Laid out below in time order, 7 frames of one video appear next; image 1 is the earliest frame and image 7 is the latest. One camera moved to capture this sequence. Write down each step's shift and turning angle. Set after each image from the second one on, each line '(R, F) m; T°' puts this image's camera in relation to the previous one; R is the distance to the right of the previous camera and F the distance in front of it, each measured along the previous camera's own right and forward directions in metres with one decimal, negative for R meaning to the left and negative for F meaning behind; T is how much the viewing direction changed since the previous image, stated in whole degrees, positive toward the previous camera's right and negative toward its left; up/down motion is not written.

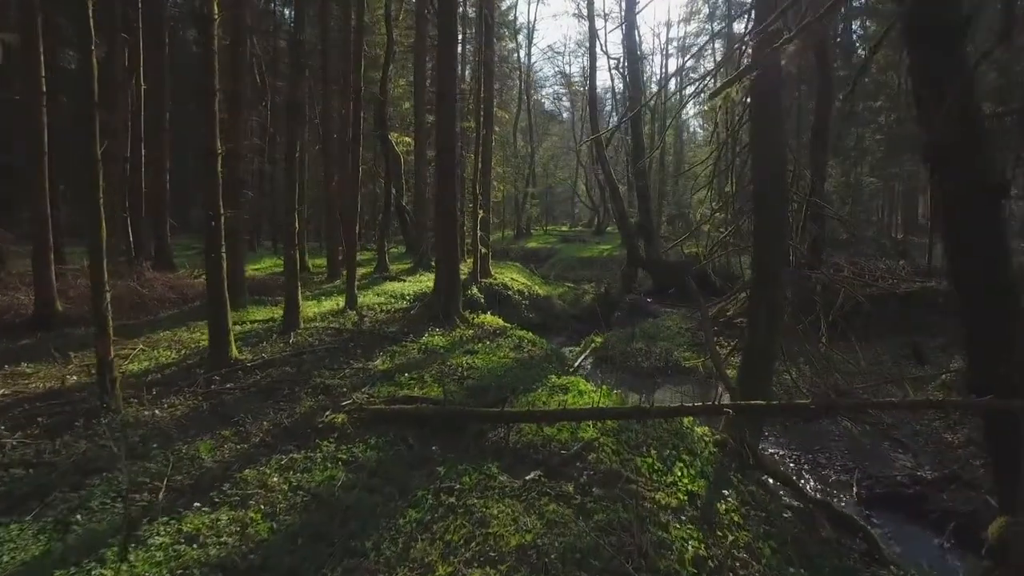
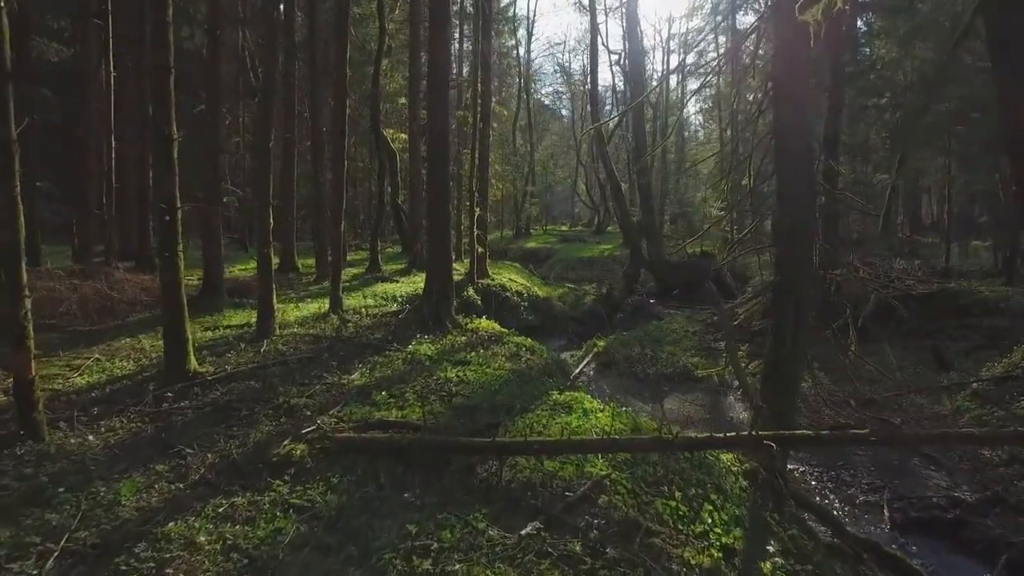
(0.0, +1.1) m; 0°
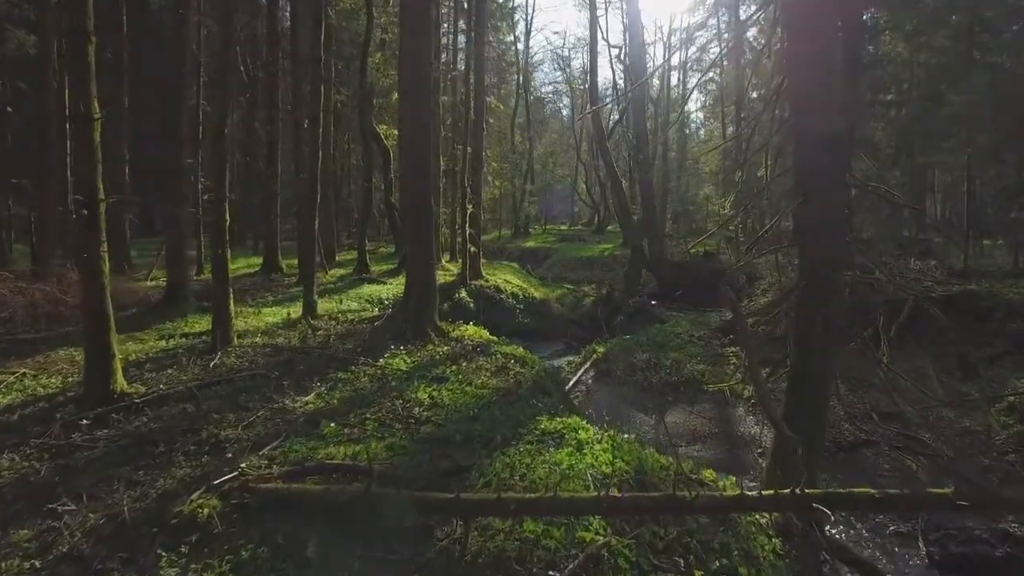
(+0.1, +1.3) m; 0°
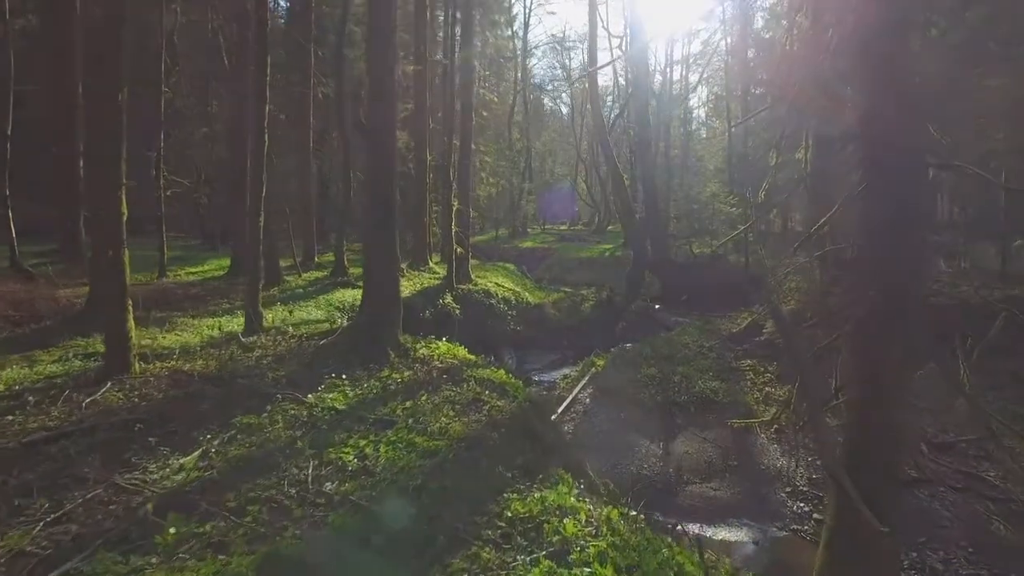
(+0.2, +2.1) m; 0°
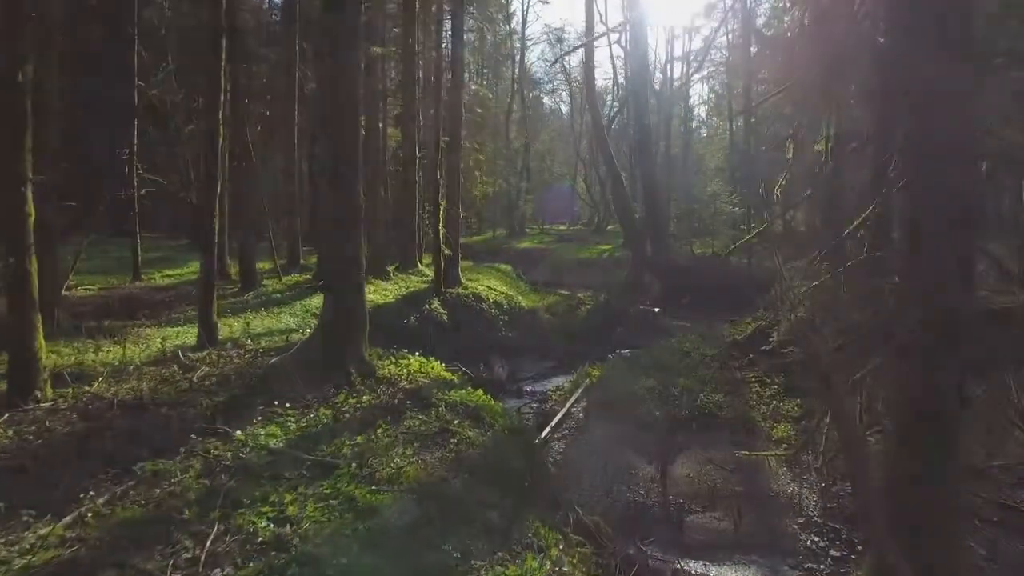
(+0.2, +1.1) m; 0°
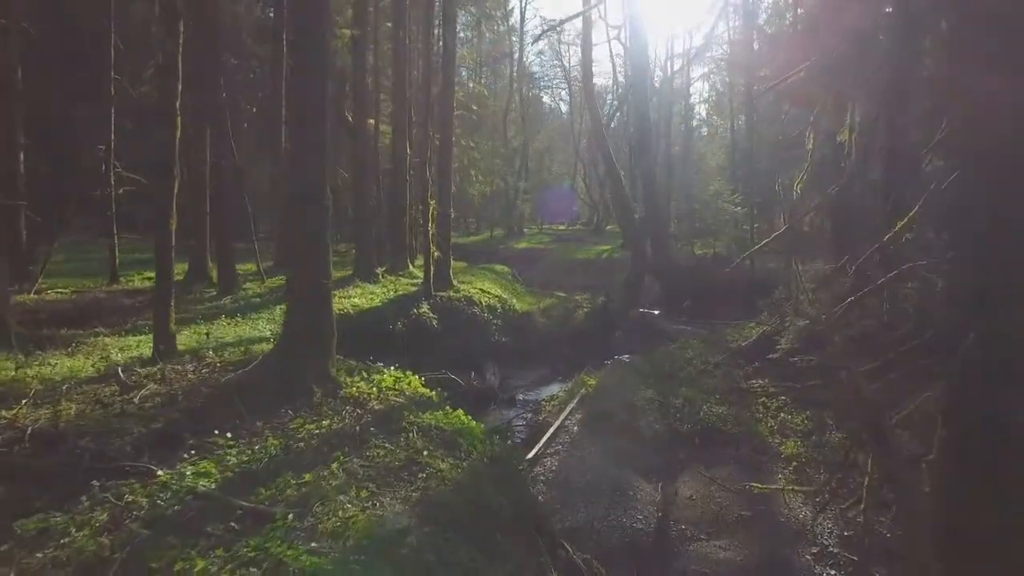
(+0.1, +0.9) m; 0°
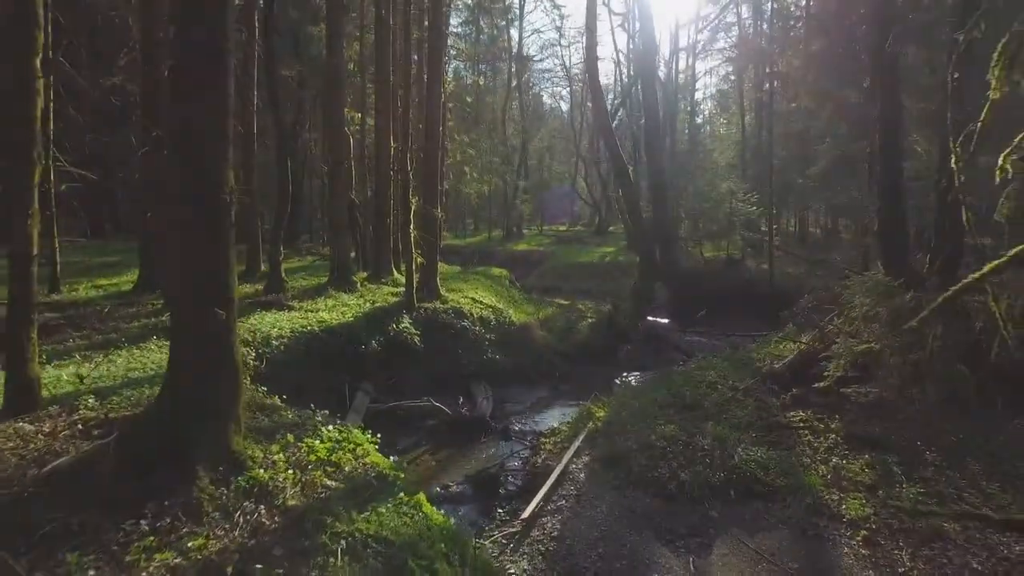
(+0.1, +2.5) m; 0°
